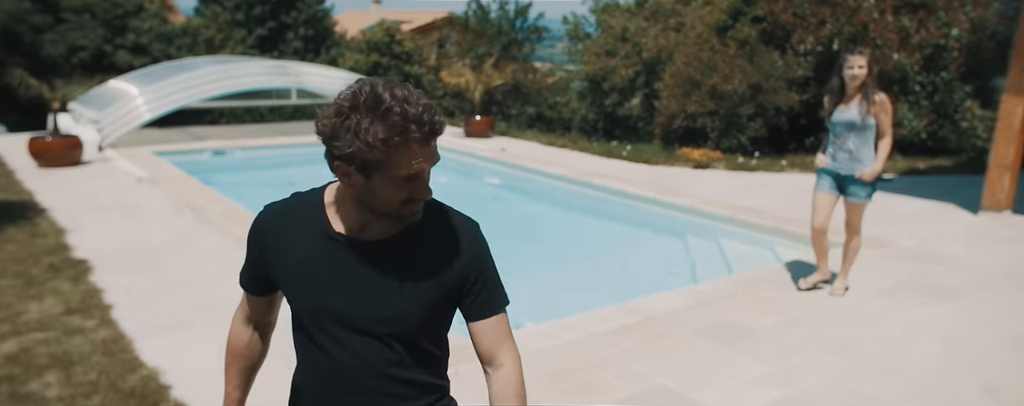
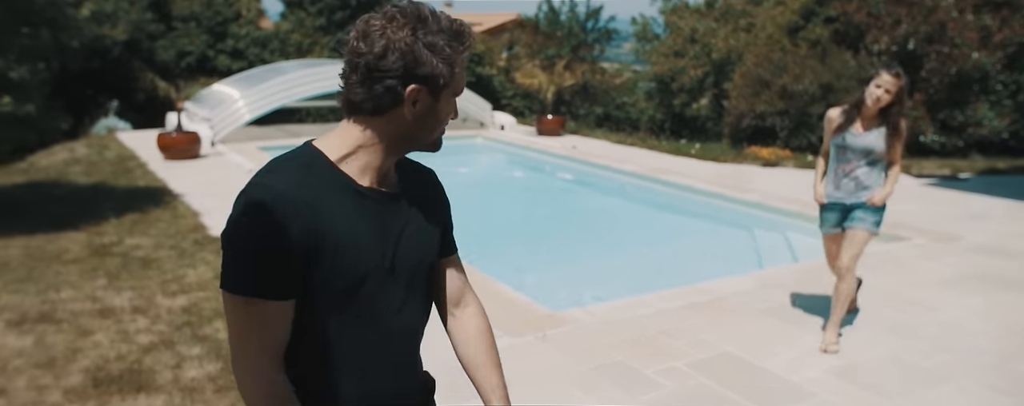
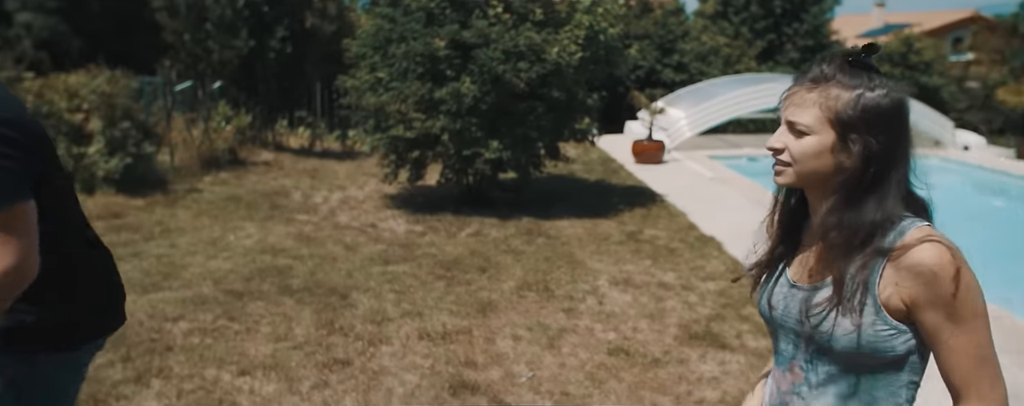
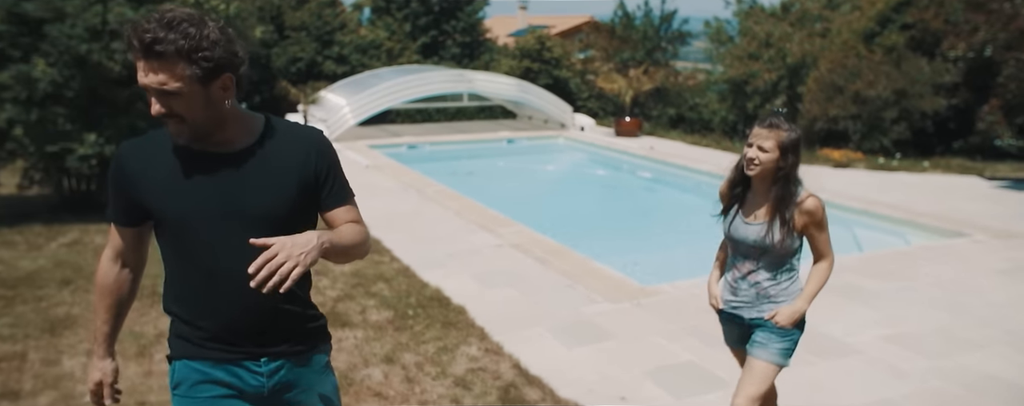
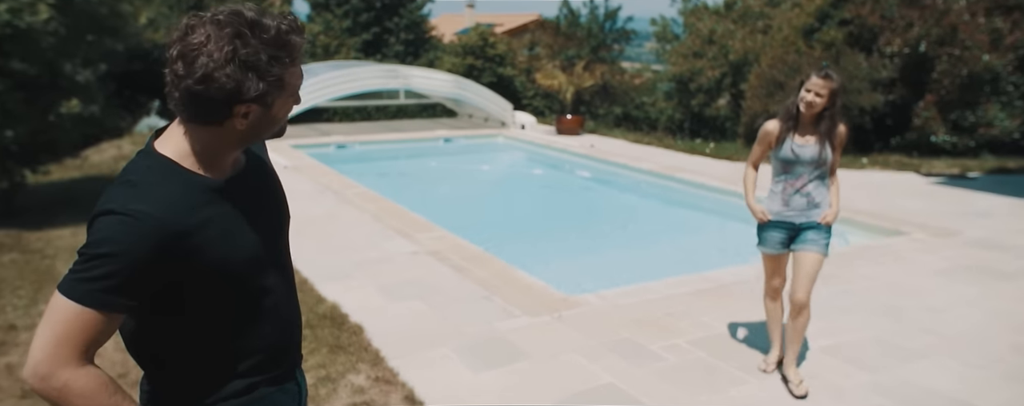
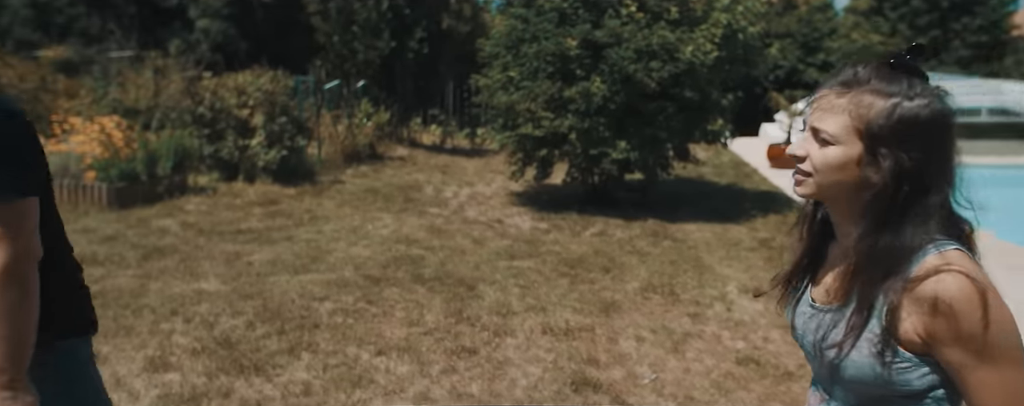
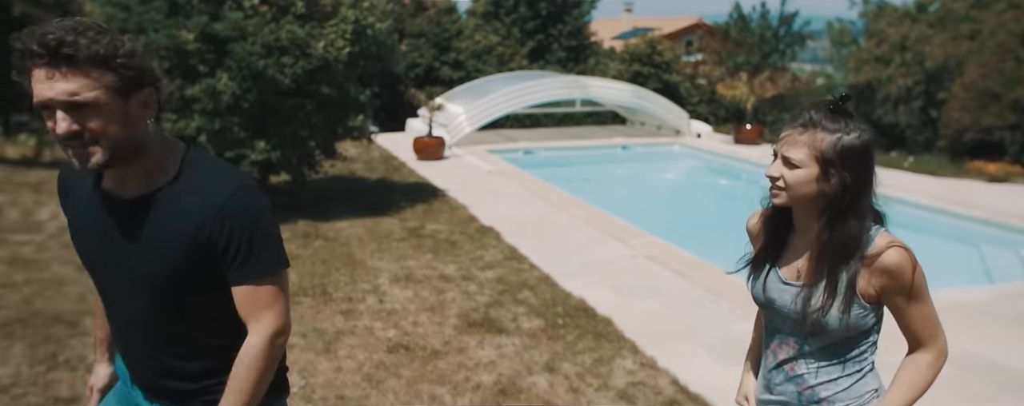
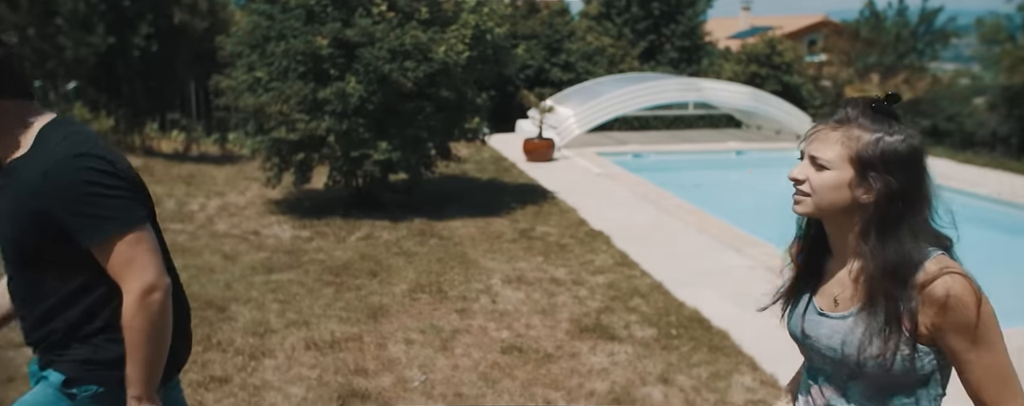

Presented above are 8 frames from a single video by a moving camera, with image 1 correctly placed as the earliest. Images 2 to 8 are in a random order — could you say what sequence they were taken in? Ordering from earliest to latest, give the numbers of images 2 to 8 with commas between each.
2, 5, 4, 7, 8, 3, 6
